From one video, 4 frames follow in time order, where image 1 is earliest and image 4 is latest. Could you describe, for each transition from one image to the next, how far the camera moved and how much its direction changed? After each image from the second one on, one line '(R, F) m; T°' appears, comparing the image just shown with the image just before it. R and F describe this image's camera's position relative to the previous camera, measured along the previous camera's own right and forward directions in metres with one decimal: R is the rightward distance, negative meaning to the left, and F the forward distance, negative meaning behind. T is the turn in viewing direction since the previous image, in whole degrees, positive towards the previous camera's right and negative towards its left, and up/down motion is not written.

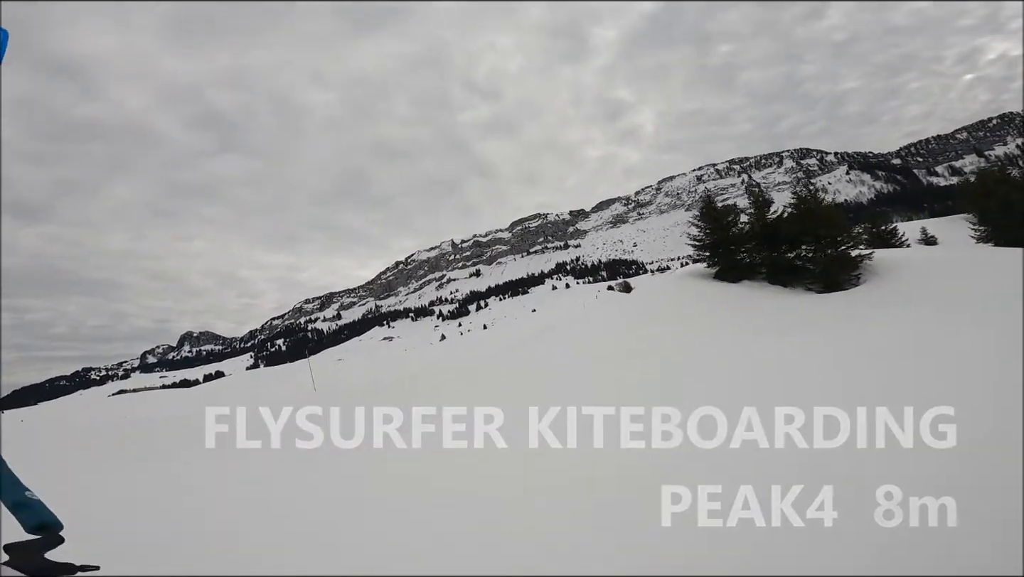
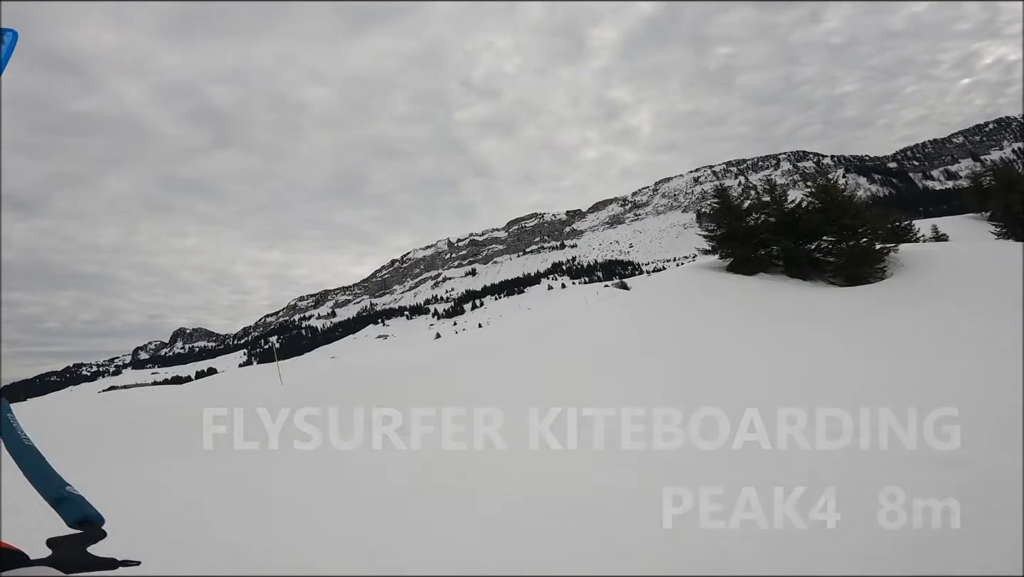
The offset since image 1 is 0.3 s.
(+0.8, 0.0) m; -12°
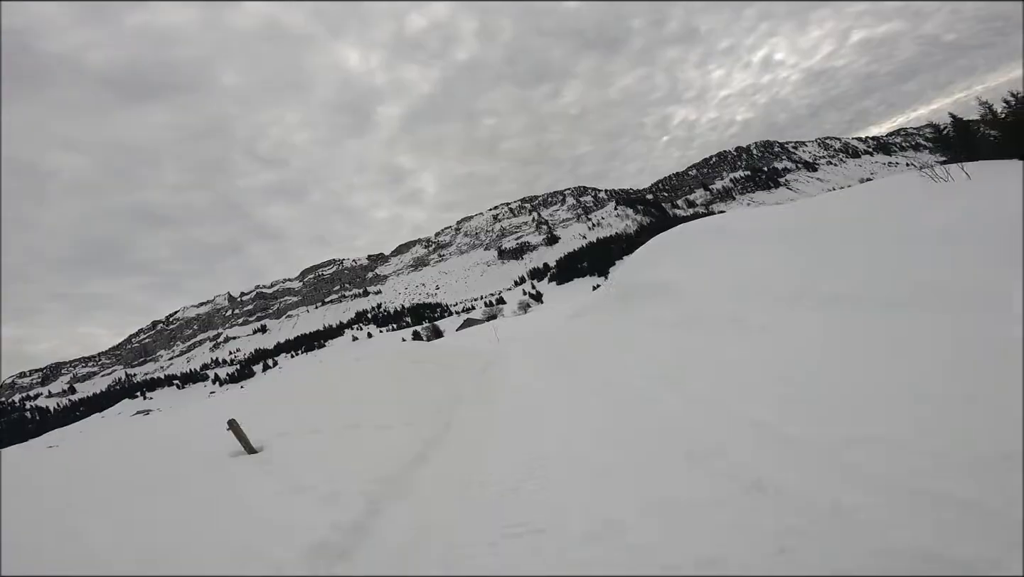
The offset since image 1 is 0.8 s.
(0.0, -1.6) m; +3°
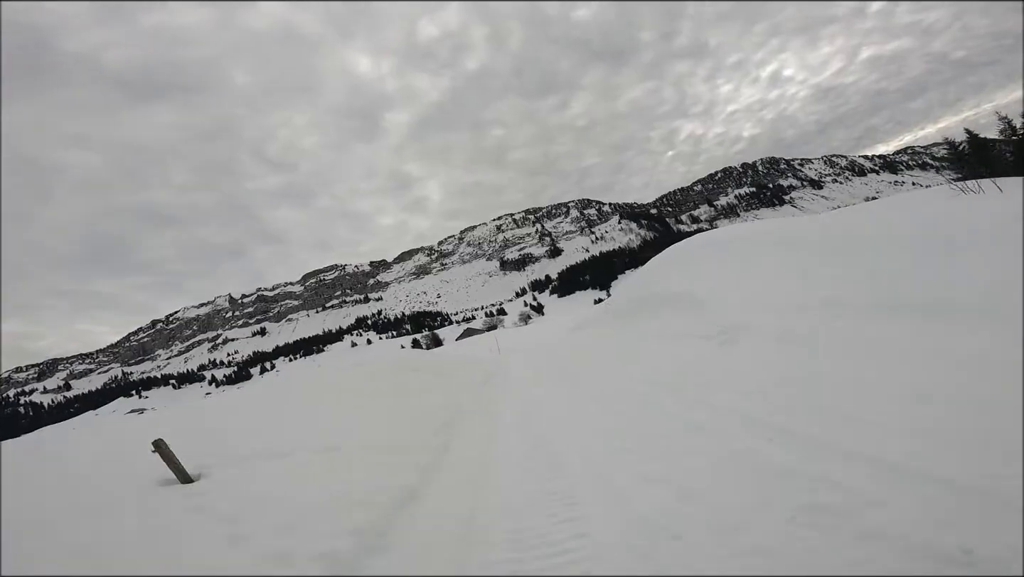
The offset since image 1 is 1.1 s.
(-0.1, +0.8) m; 0°
